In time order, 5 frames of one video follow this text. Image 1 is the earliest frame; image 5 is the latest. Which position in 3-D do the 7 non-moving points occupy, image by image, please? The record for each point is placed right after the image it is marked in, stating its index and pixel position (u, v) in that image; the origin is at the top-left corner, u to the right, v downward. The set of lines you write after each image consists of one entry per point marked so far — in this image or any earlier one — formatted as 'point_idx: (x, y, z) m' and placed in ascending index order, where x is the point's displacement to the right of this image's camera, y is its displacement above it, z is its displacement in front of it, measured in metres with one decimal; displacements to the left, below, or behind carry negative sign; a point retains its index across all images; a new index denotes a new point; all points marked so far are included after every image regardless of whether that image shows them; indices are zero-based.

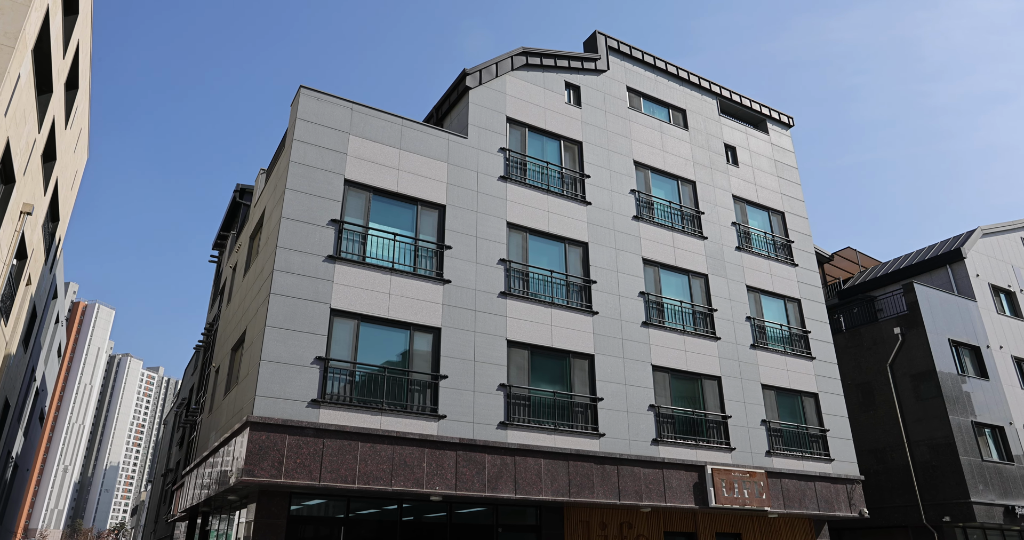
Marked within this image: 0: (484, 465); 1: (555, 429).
0: (-0.7, -4.5, +15.7) m
1: (+1.1, -4.0, +17.1) m
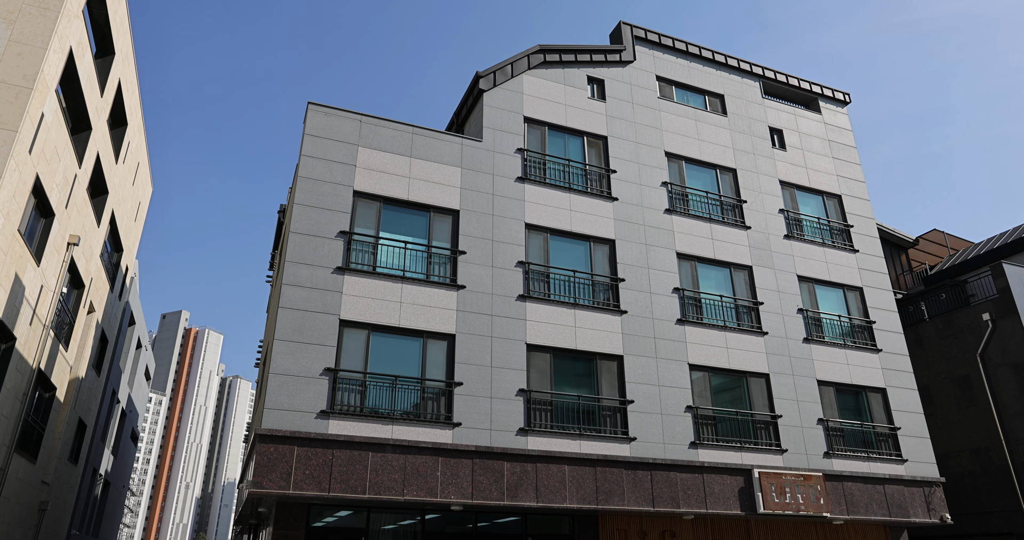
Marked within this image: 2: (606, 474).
0: (-0.2, -4.6, +15.3) m
1: (+1.6, -4.0, +16.4) m
2: (+2.3, -4.9, +16.2) m
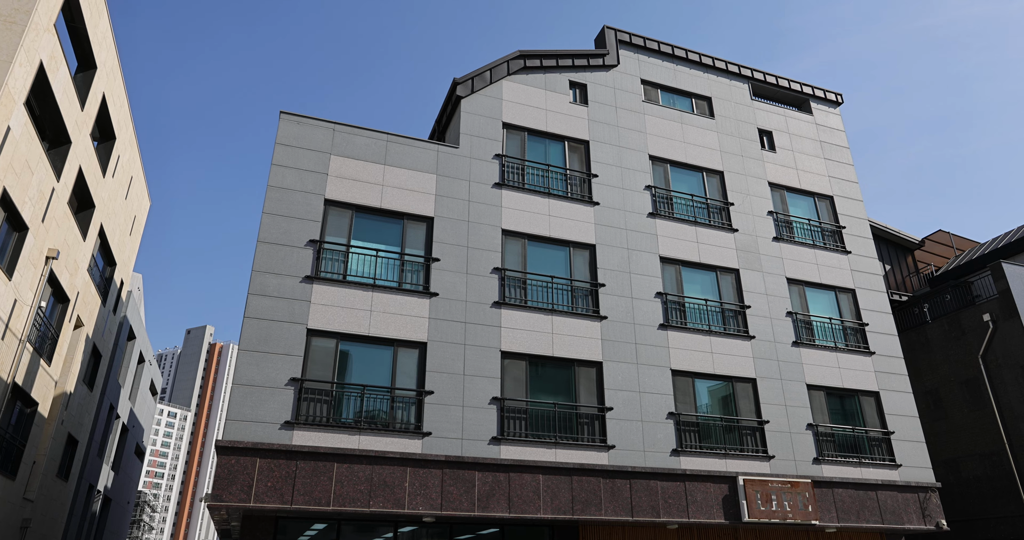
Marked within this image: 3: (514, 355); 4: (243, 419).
0: (-0.9, -4.7, +15.0) m
1: (+1.0, -4.1, +16.1) m
2: (+1.7, -5.0, +15.8) m
3: (+0.1, -2.1, +16.7) m
4: (-5.6, -3.1, +14.0) m
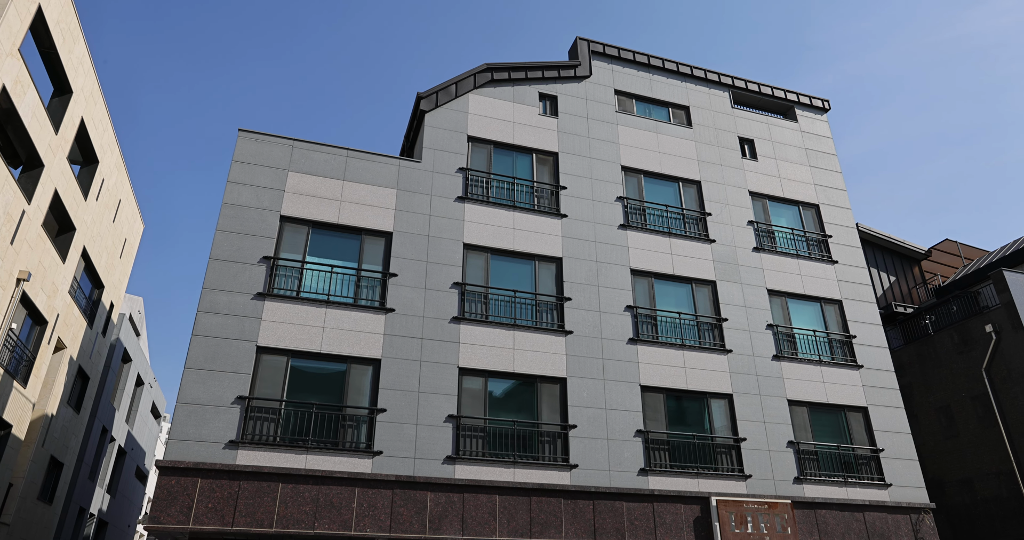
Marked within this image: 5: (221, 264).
0: (-1.9, -5.0, +14.5) m
1: (+0.1, -4.4, +15.6) m
2: (+0.7, -5.3, +15.3) m
3: (-0.9, -2.4, +16.3) m
4: (-6.6, -3.4, +13.7) m
5: (-6.7, +0.1, +15.5) m
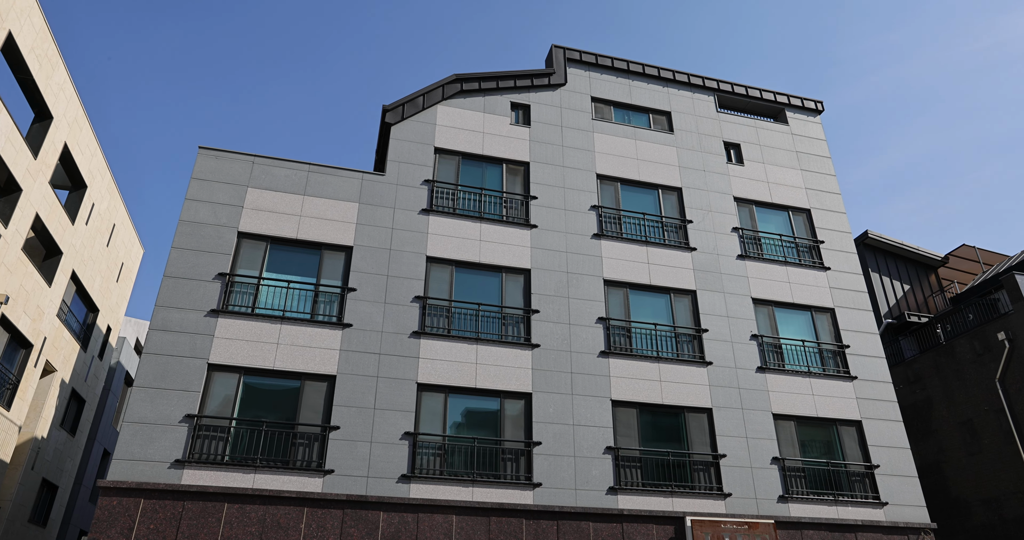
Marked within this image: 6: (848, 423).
0: (-2.8, -5.3, +14.0) m
1: (-0.8, -4.7, +15.0) m
2: (-0.2, -5.5, +14.7) m
3: (-1.8, -2.7, +15.8) m
4: (-7.6, -3.8, +13.5) m
5: (-7.7, -0.3, +15.4) m
6: (+9.3, -4.2, +18.6) m
